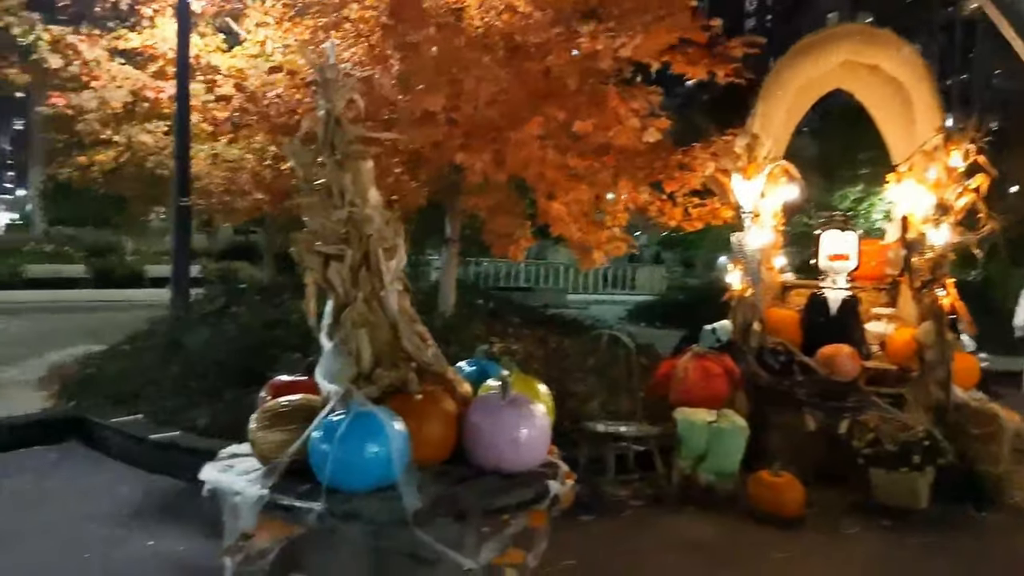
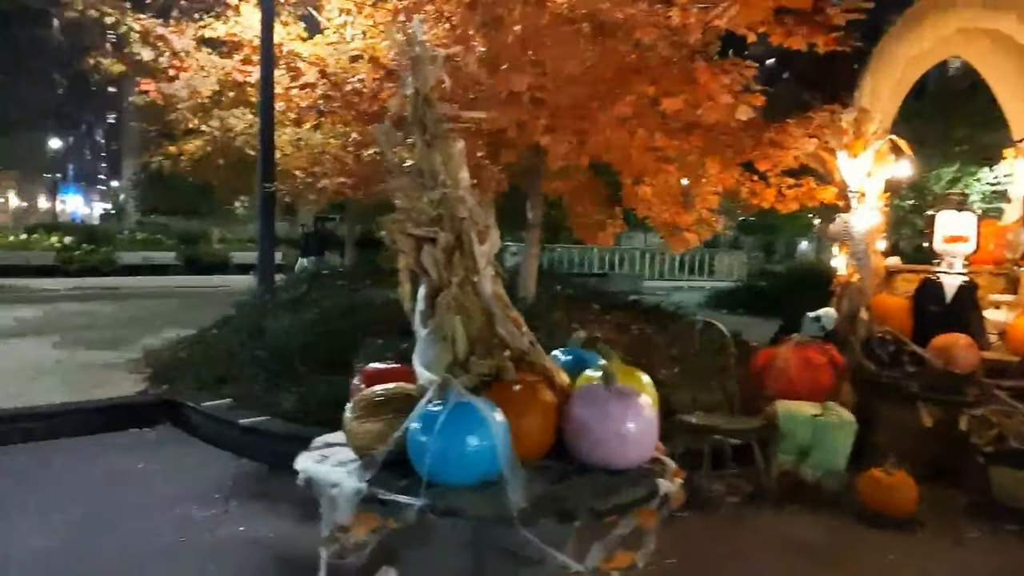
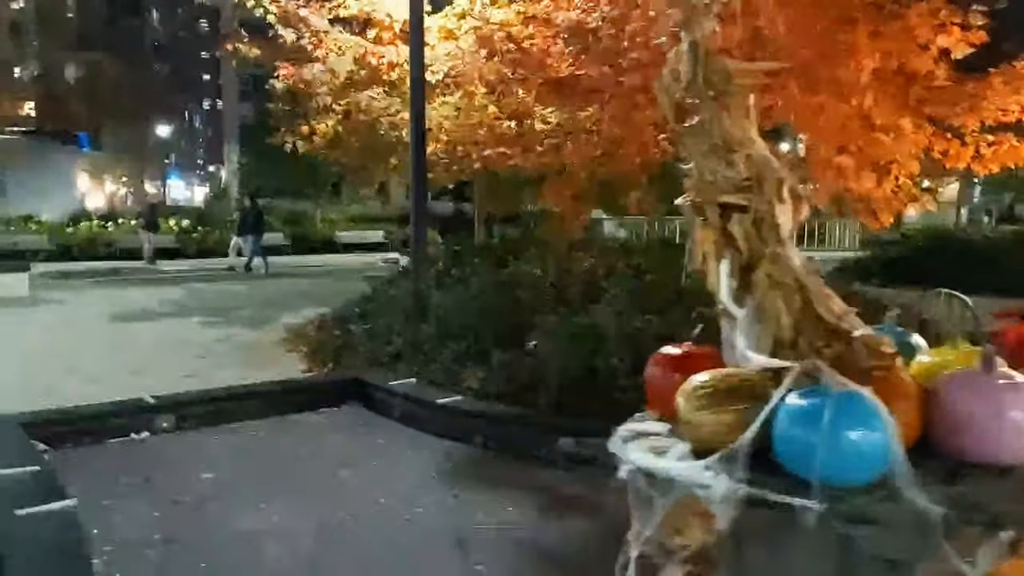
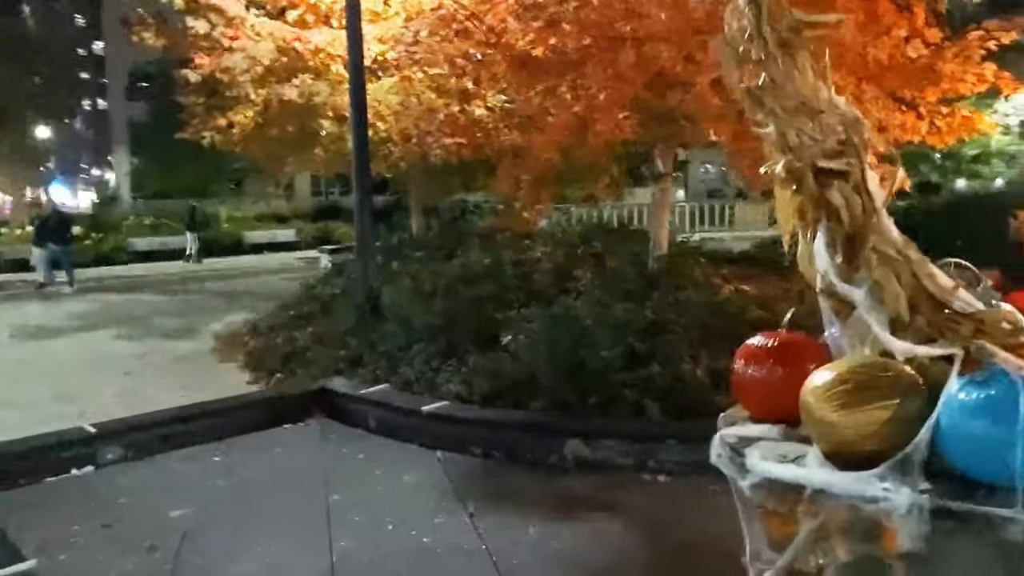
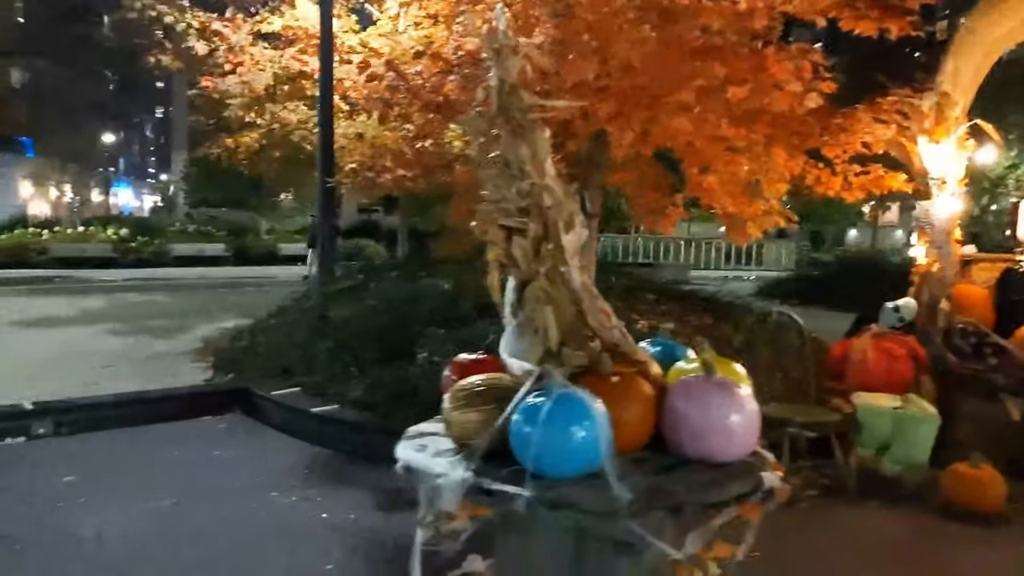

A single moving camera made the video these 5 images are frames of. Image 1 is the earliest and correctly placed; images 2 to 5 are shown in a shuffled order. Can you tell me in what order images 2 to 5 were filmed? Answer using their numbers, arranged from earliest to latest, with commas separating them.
2, 5, 3, 4
